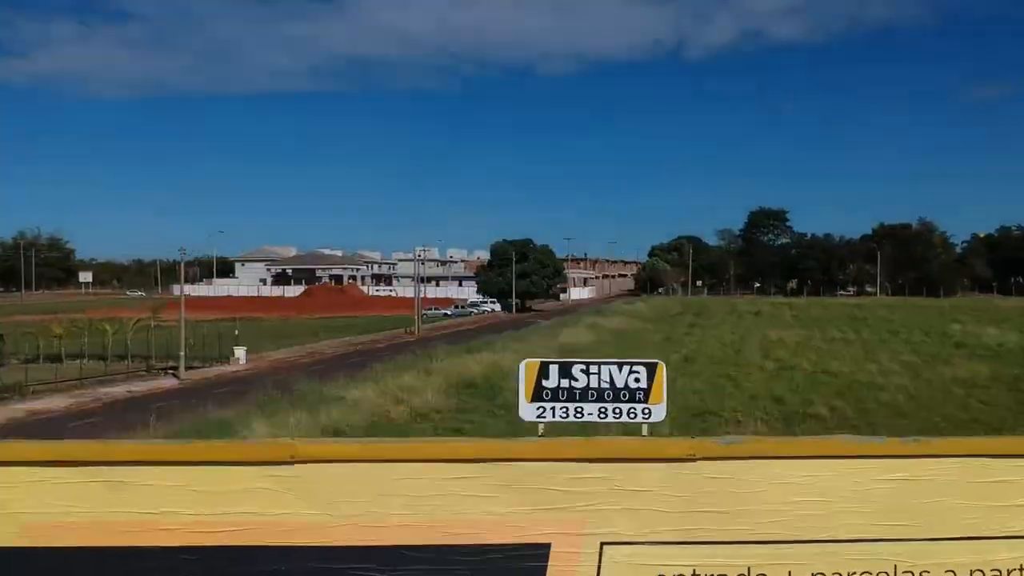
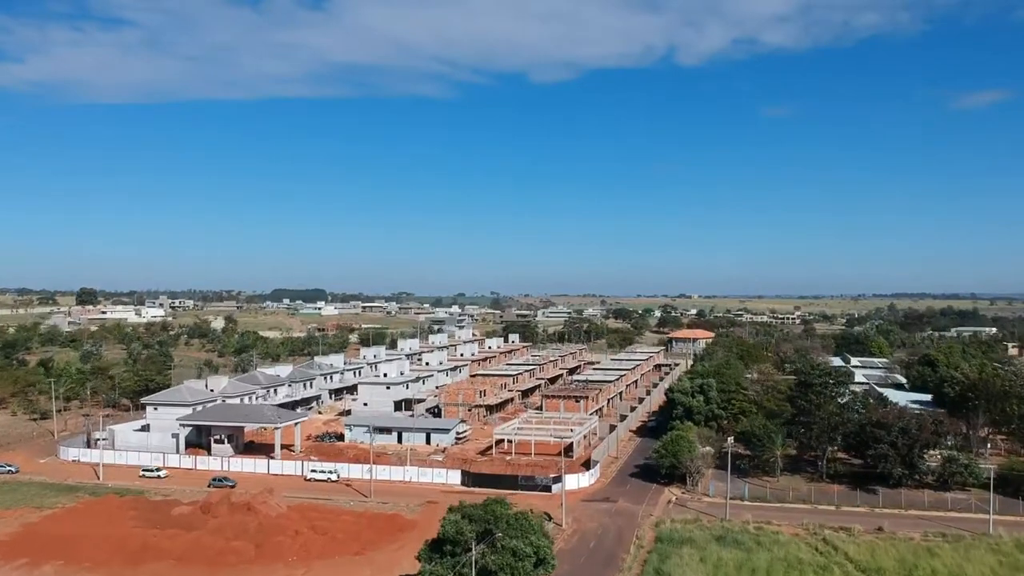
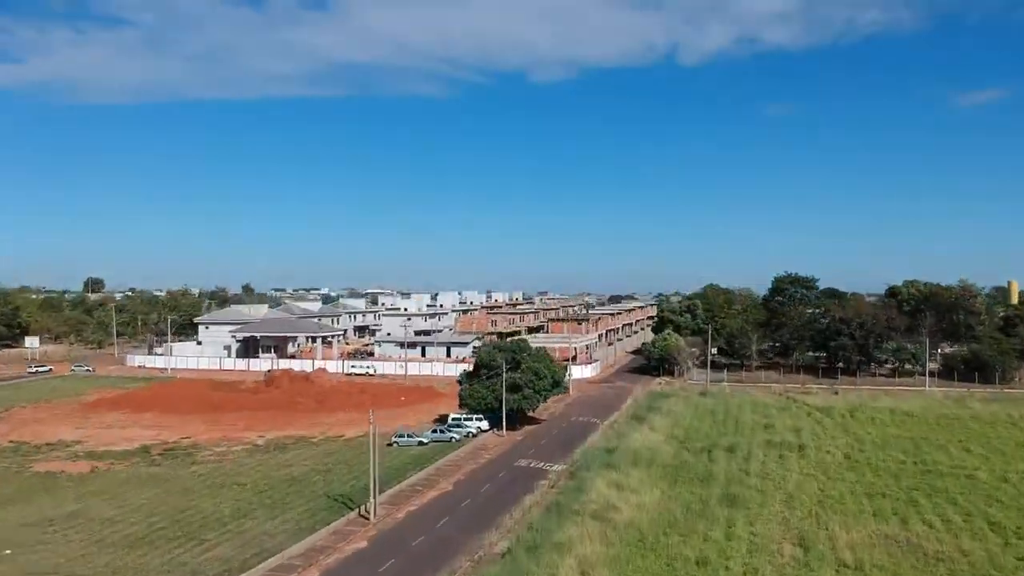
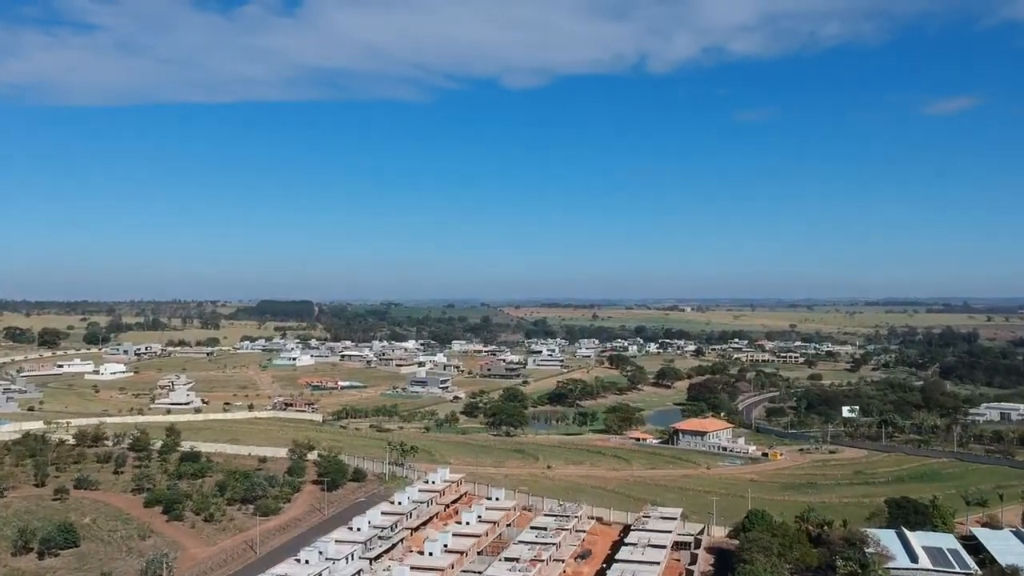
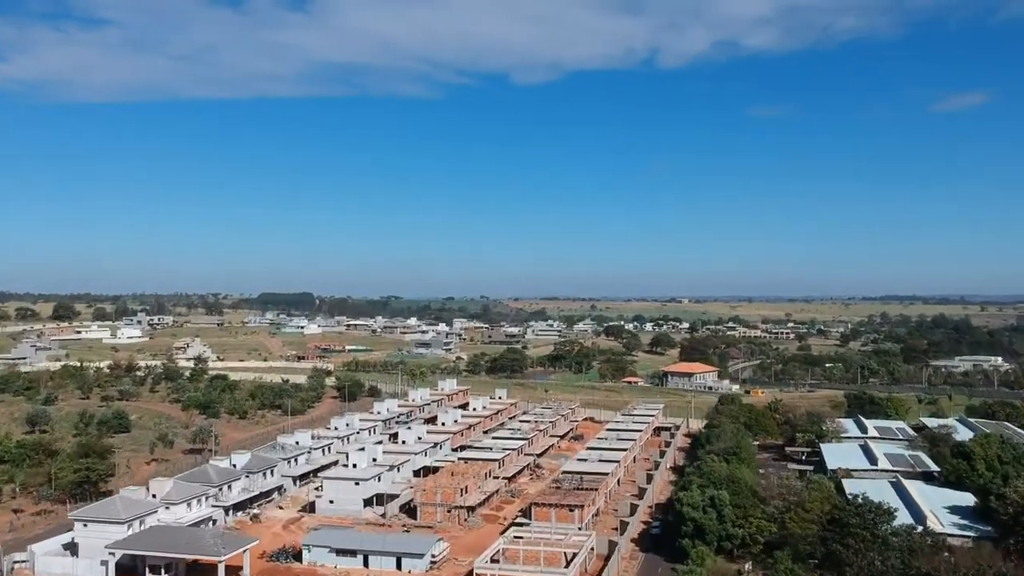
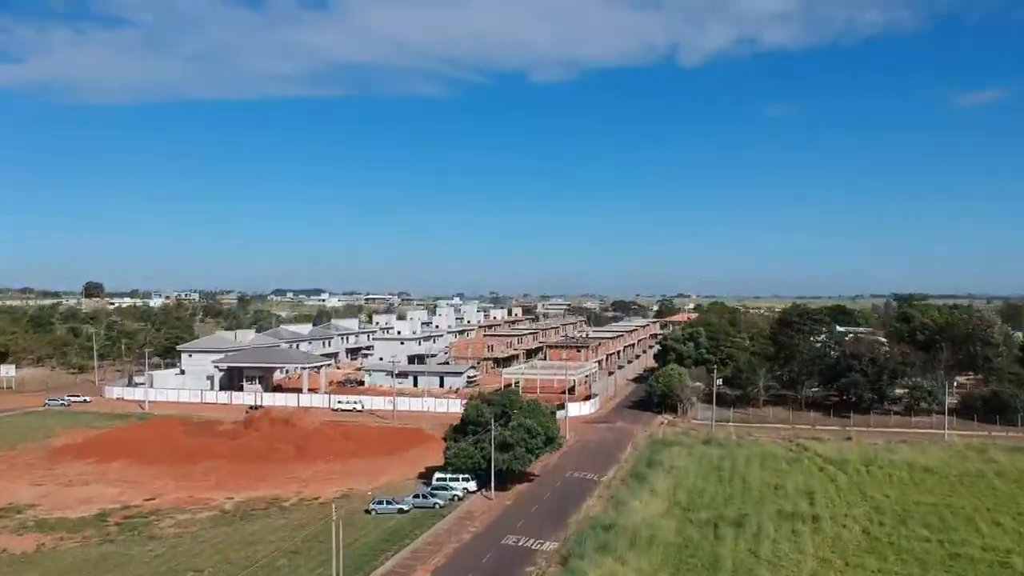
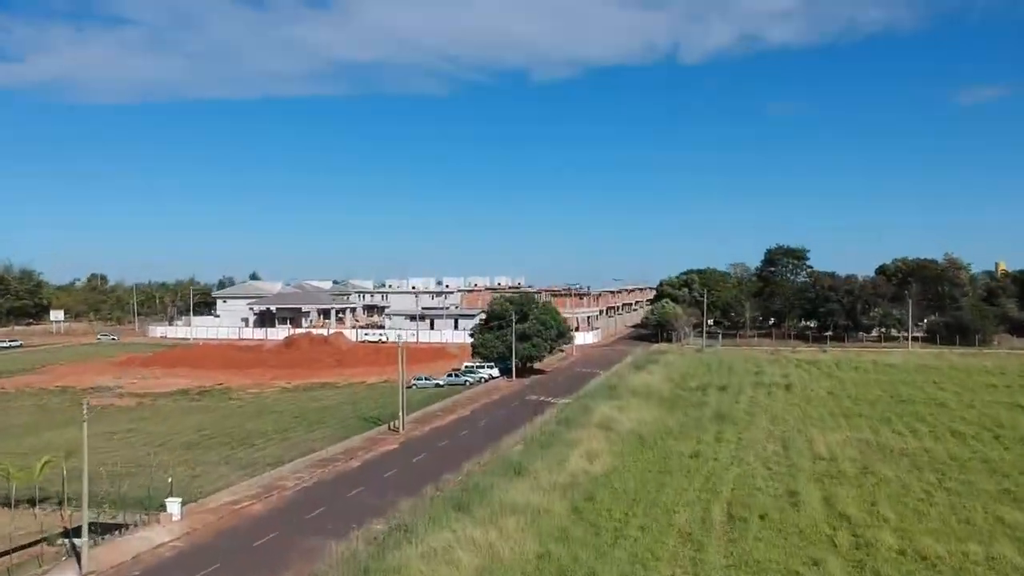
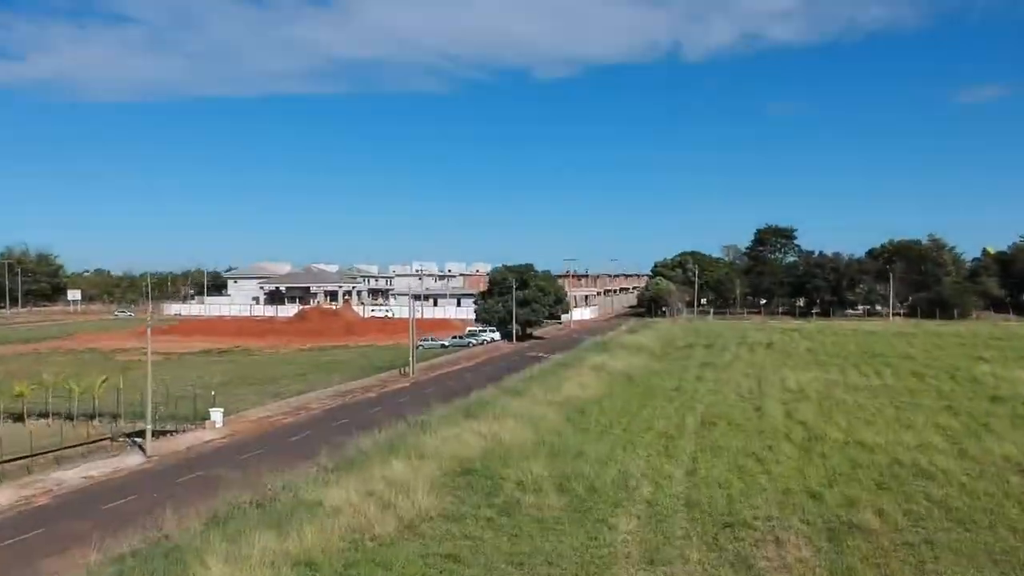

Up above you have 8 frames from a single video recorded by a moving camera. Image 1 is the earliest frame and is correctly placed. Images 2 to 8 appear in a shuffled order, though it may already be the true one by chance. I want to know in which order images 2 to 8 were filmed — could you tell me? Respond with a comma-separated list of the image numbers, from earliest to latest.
8, 7, 3, 6, 2, 5, 4
